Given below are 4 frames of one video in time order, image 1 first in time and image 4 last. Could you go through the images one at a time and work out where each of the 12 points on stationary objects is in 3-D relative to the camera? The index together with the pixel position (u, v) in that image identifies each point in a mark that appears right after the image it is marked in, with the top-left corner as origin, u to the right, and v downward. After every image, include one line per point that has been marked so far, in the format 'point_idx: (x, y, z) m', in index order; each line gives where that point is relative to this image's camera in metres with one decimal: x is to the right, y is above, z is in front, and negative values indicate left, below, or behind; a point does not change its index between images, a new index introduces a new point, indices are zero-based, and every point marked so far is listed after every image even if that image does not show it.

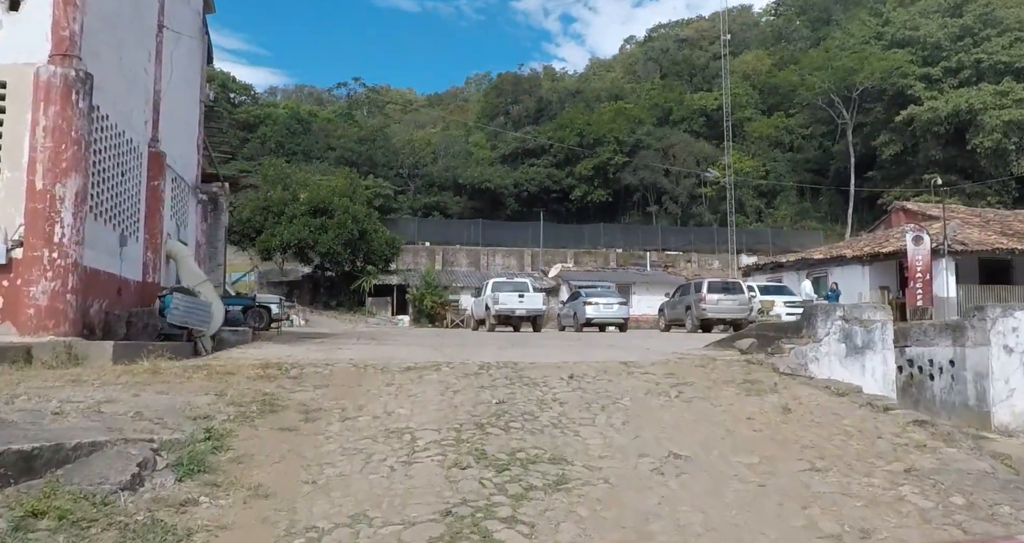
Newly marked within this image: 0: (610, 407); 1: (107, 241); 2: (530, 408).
0: (+0.8, -1.1, +5.9) m
1: (-6.1, +0.5, +10.7) m
2: (+0.1, -1.1, +5.7) m
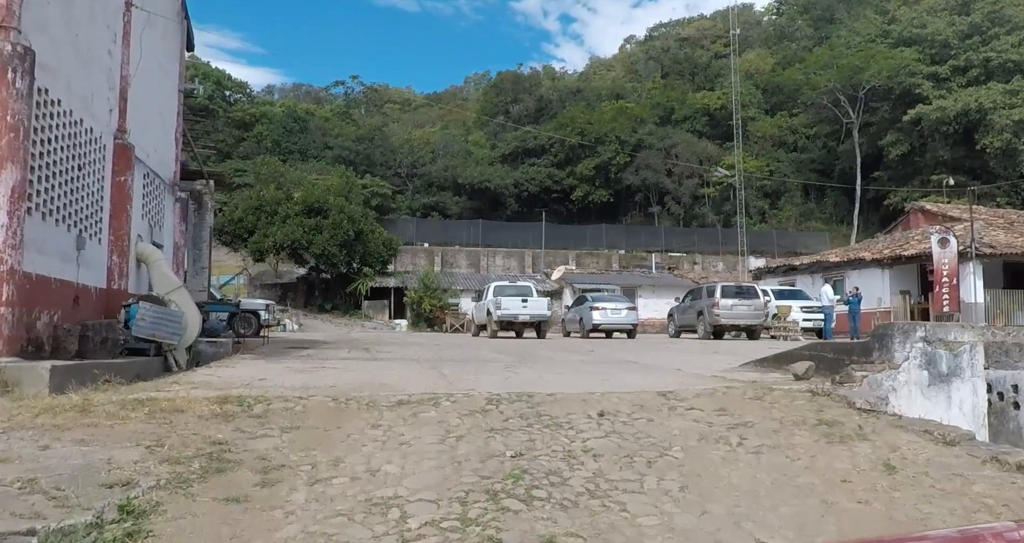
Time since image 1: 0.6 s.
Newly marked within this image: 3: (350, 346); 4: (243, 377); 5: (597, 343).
0: (+1.0, -1.2, +4.6) m
1: (-6.0, +0.4, +9.3) m
2: (+0.3, -1.2, +4.4) m
3: (-4.0, -1.8, +17.2) m
4: (-3.0, -1.2, +7.8) m
5: (+2.2, -1.9, +18.7) m
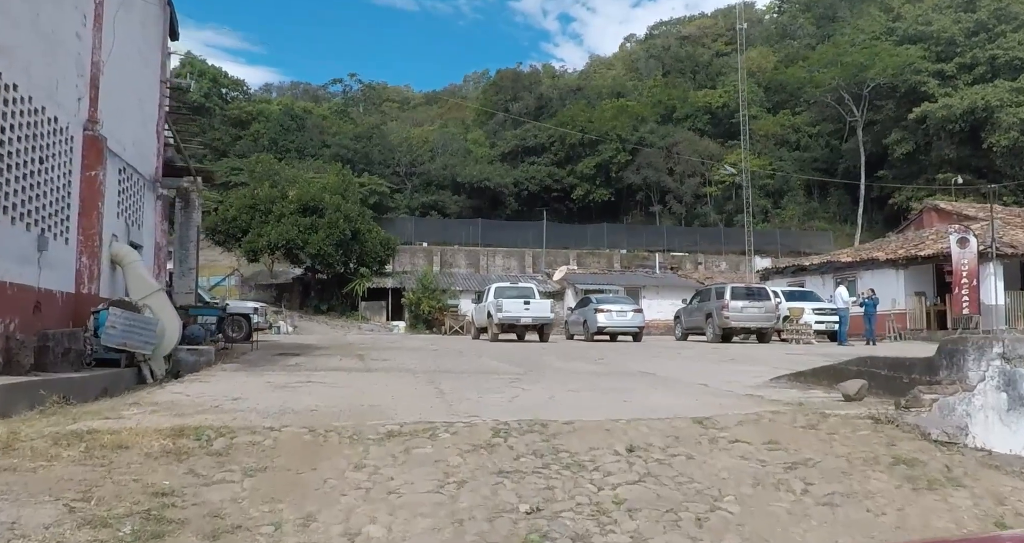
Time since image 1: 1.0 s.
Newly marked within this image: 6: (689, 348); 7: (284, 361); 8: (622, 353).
0: (+1.0, -1.3, +3.7) m
1: (-6.0, +0.3, +8.4) m
2: (+0.4, -1.3, +3.5) m
3: (-3.9, -1.9, +16.3) m
4: (-2.9, -1.2, +6.9) m
5: (+2.3, -1.9, +17.7) m
6: (+4.6, -2.0, +18.2) m
7: (-4.1, -1.6, +12.7) m
8: (+2.4, -1.8, +15.1) m
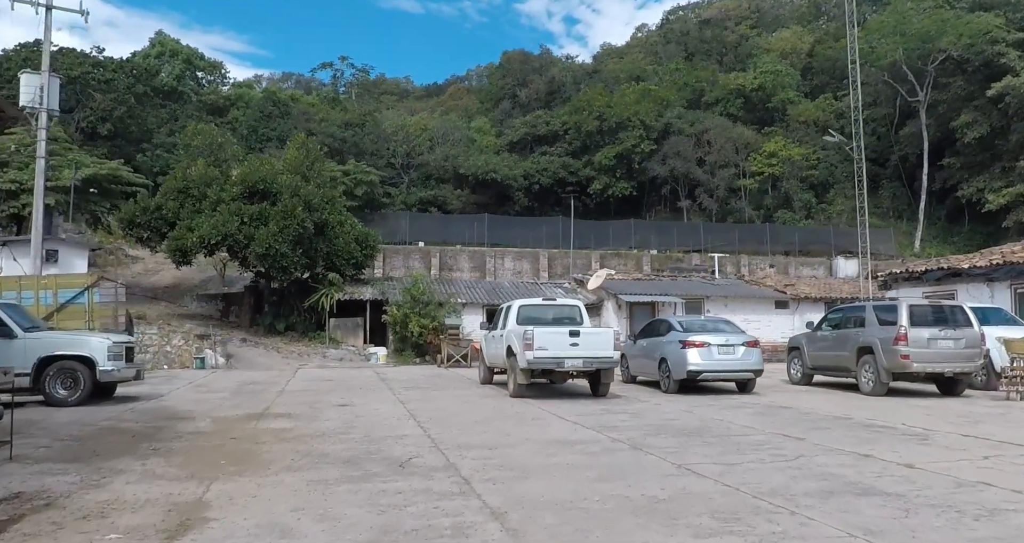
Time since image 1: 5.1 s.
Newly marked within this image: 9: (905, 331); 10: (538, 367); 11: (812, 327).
0: (+1.7, -1.4, -5.5) m
1: (-5.3, +0.2, -0.7) m
2: (+1.0, -1.4, -5.6) m
3: (-3.2, -2.0, +7.2) m
4: (-2.3, -1.3, -2.3) m
5: (+3.0, -2.1, +8.6) m
6: (+5.3, -2.1, +9.0) m
7: (-3.5, -1.8, +3.6) m
8: (+3.0, -1.9, +6.0) m
9: (+7.8, -1.2, +13.9) m
10: (+0.5, -1.8, +13.6) m
11: (+7.2, -1.4, +16.9) m
